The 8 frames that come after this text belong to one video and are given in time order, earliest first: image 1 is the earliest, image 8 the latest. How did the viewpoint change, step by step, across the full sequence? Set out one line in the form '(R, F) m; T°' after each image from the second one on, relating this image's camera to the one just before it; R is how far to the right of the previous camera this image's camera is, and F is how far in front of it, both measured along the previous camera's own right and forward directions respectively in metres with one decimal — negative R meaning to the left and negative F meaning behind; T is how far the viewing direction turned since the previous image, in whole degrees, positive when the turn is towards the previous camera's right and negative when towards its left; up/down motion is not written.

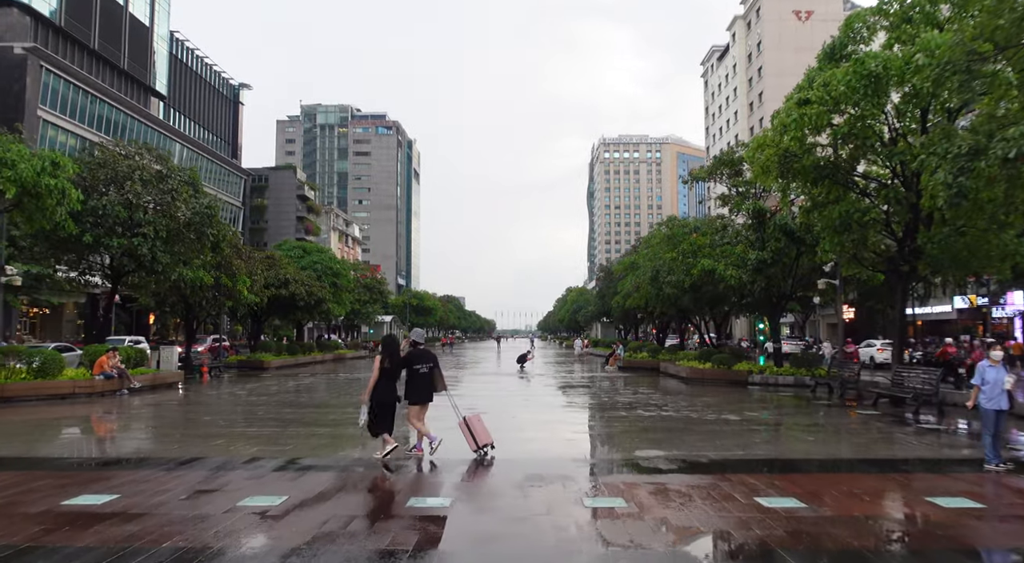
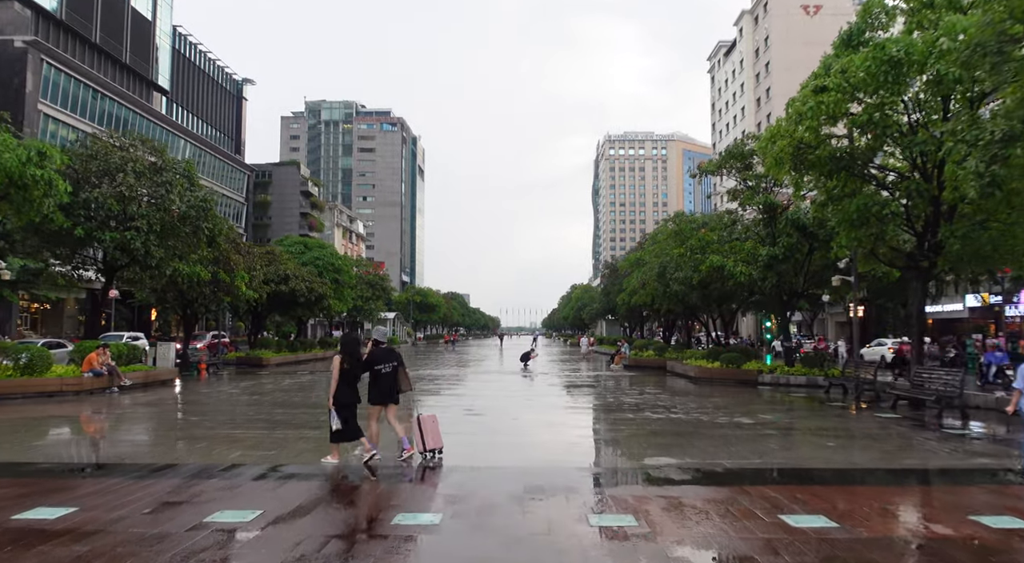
(+0.1, +0.6) m; 0°
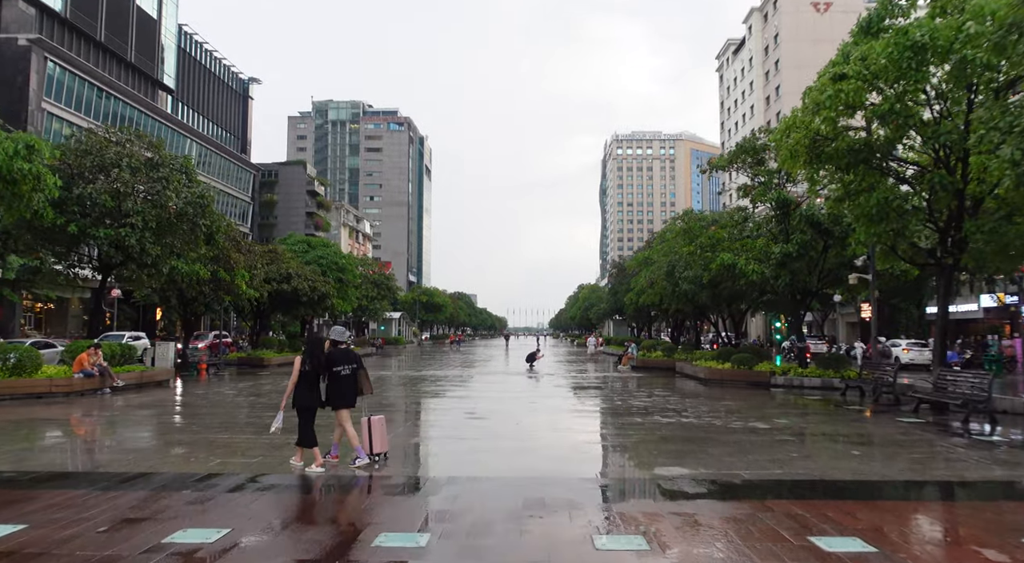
(+0.1, +0.6) m; -1°
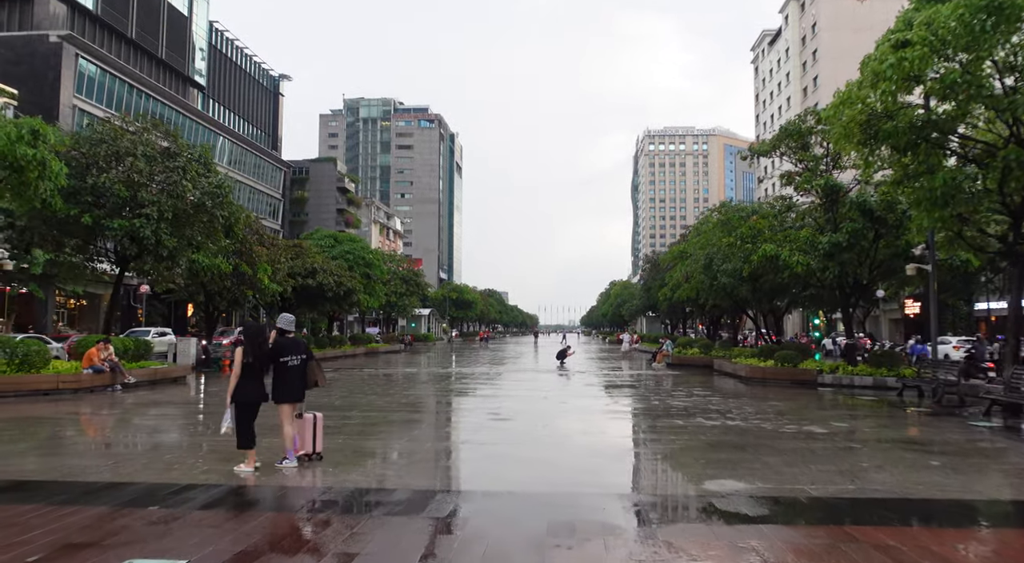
(+0.1, +1.0) m; -3°
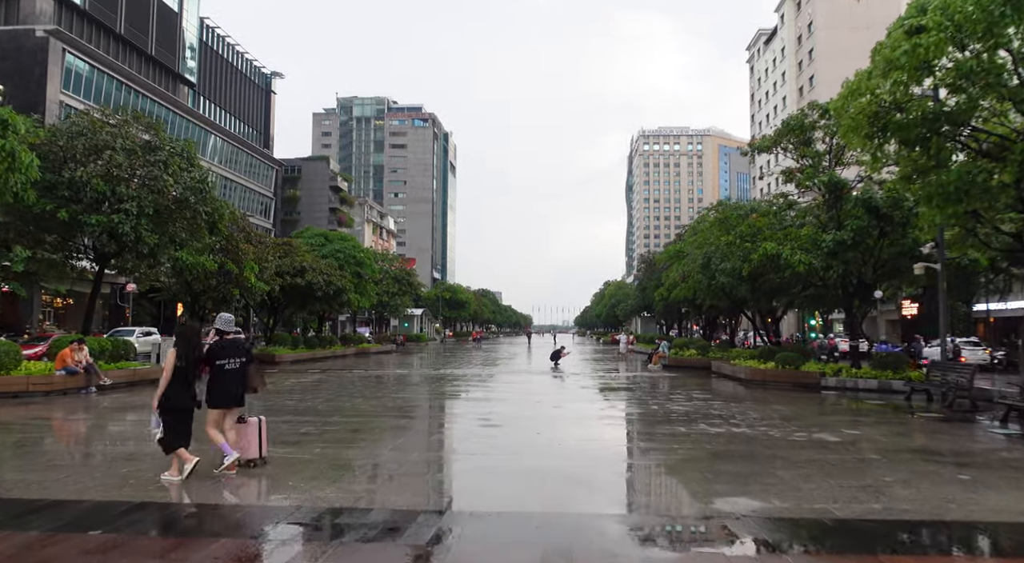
(0.0, +0.6) m; 0°
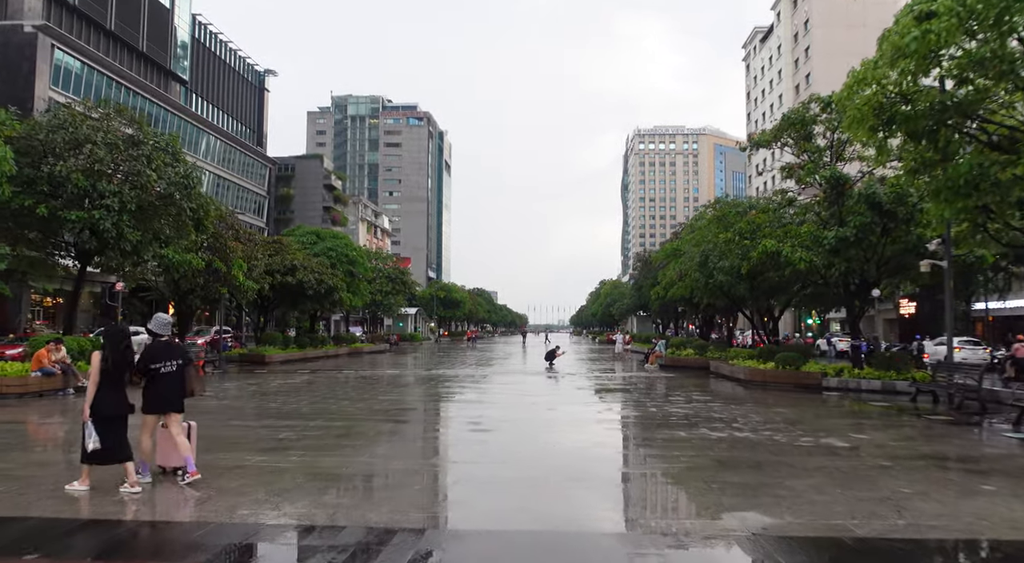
(+0.1, +0.5) m; 0°
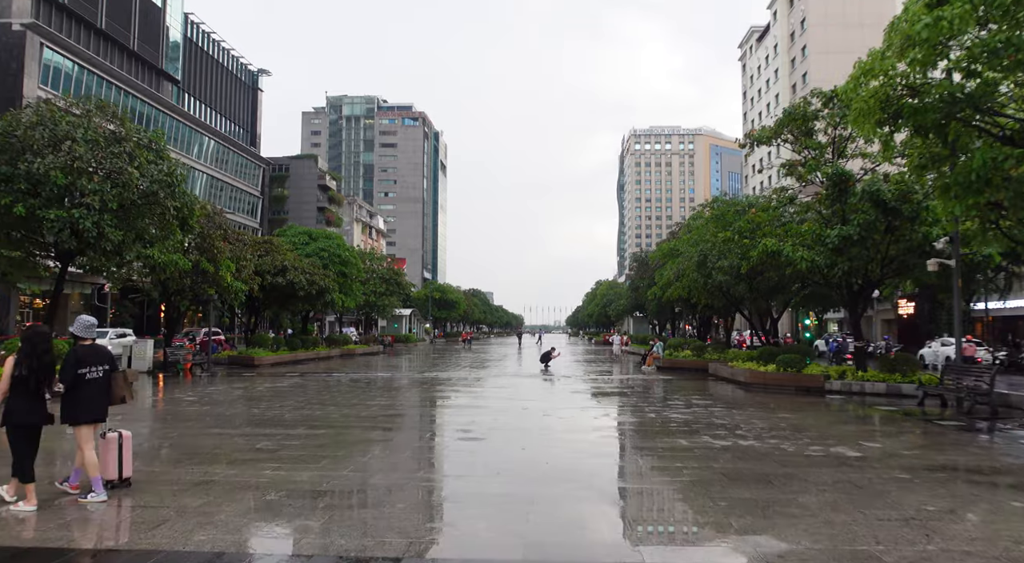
(+0.1, +0.5) m; 0°
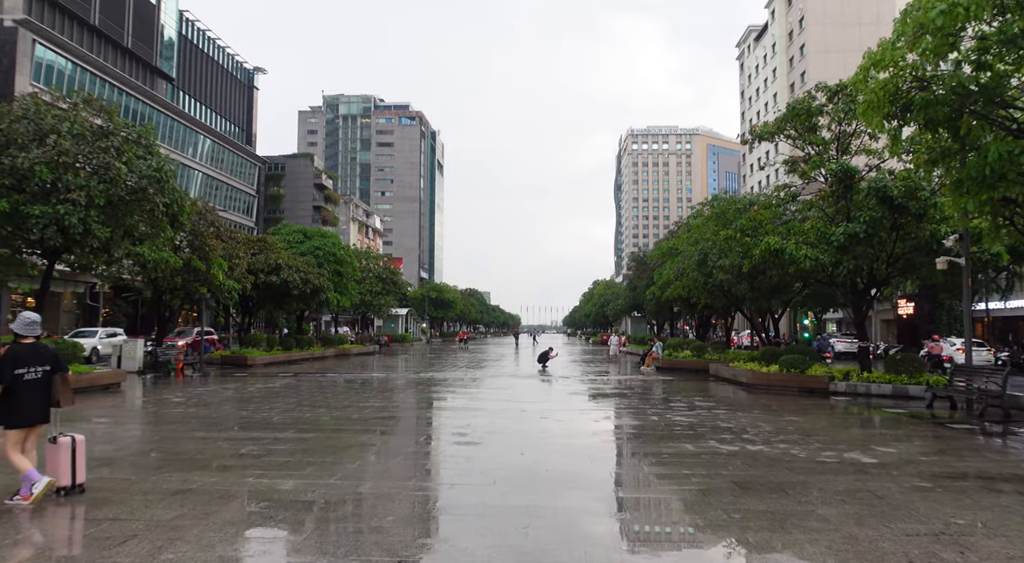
(0.0, +0.4) m; 0°
